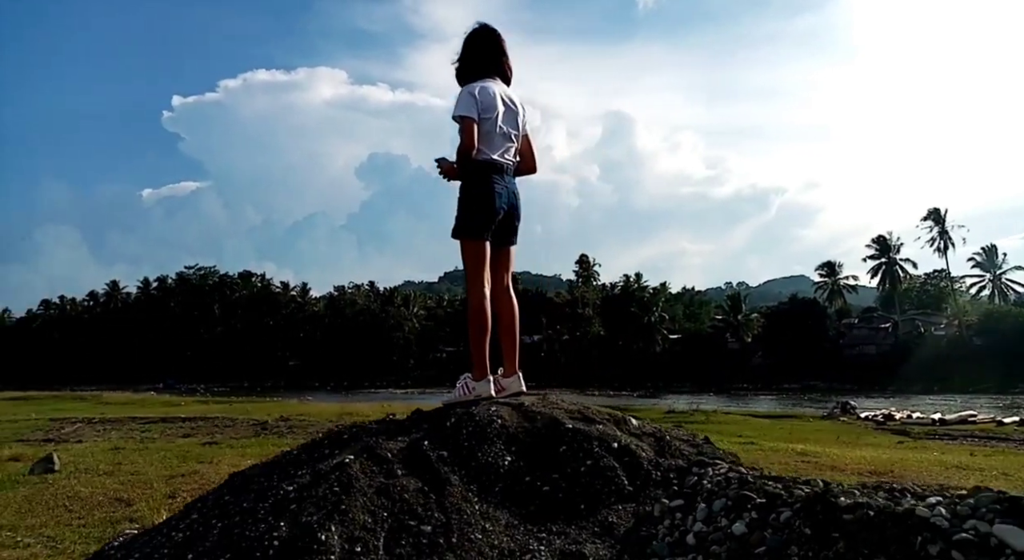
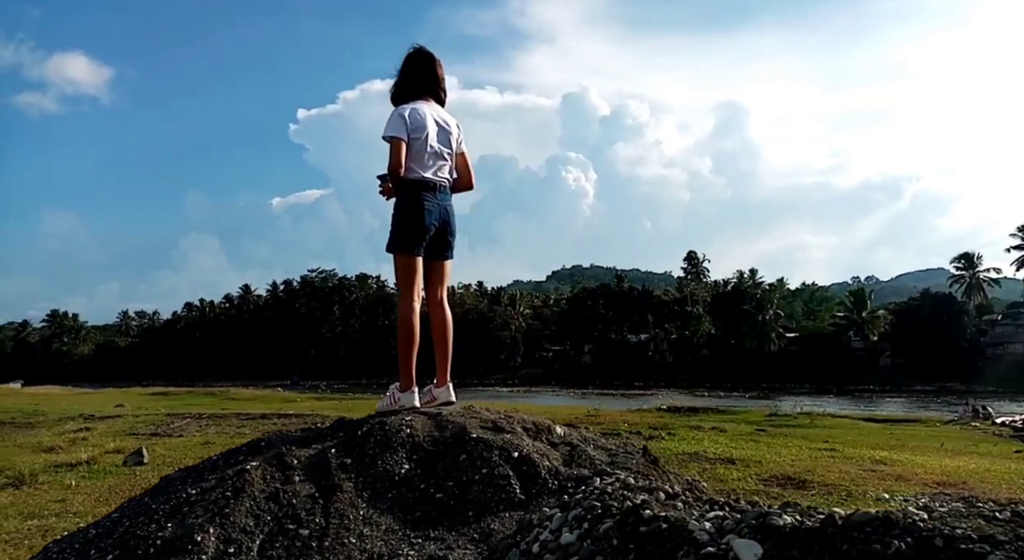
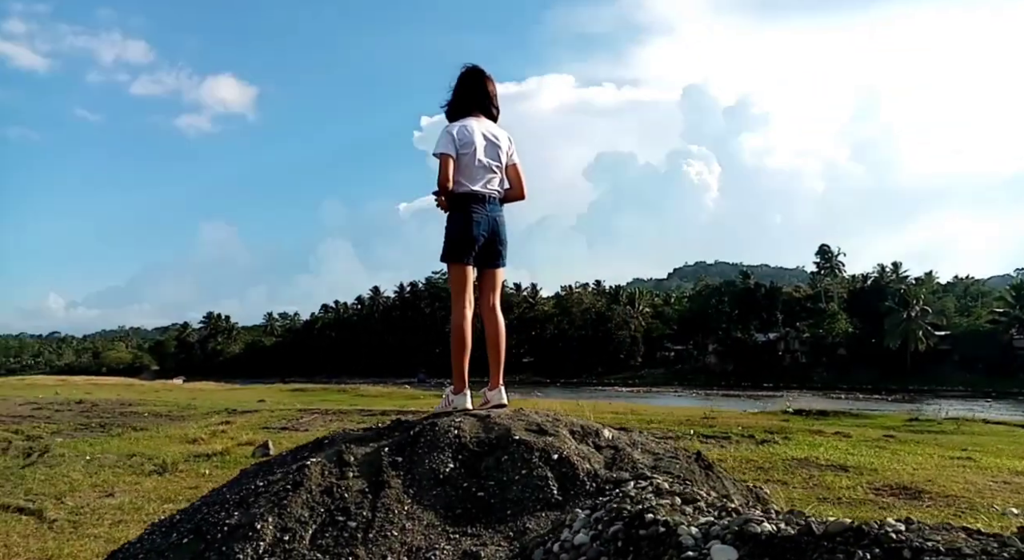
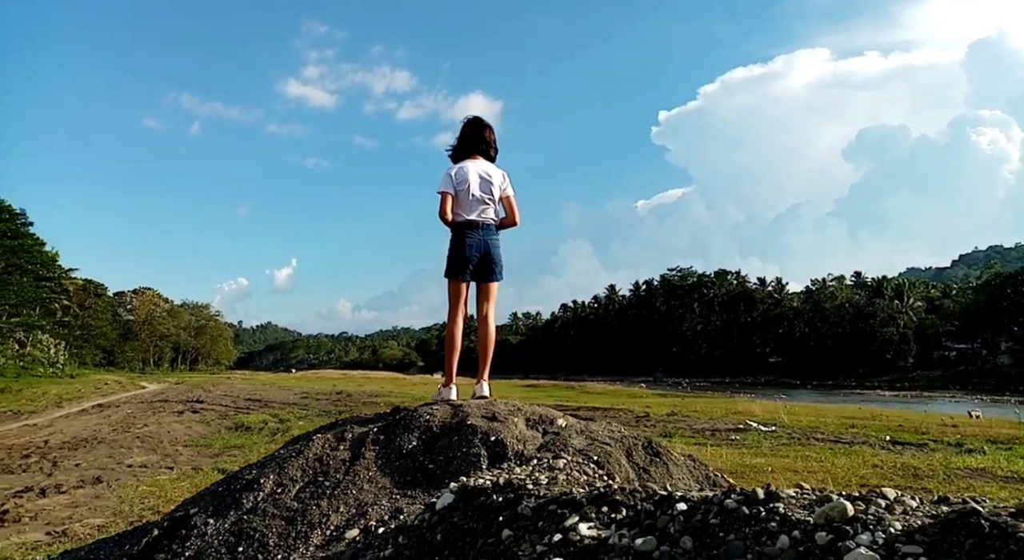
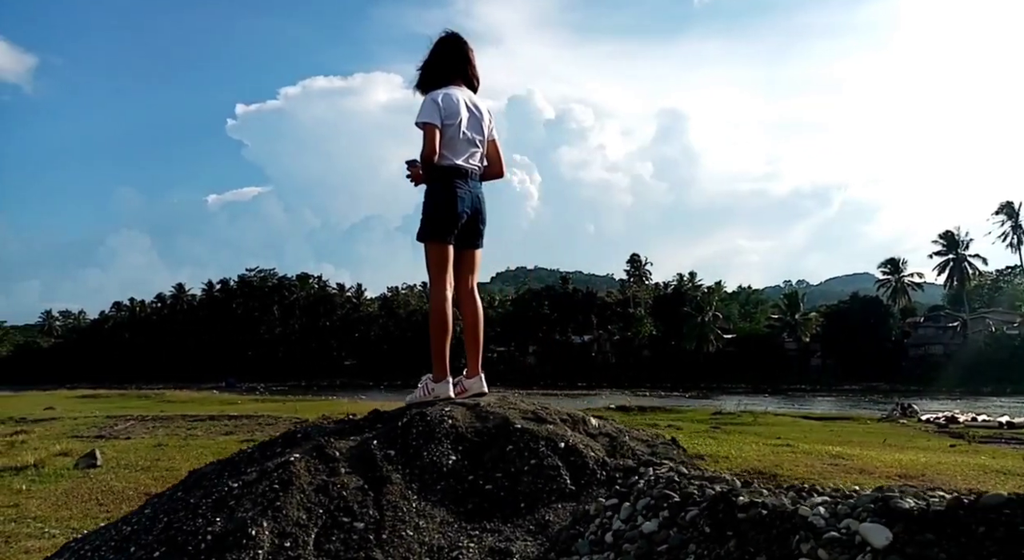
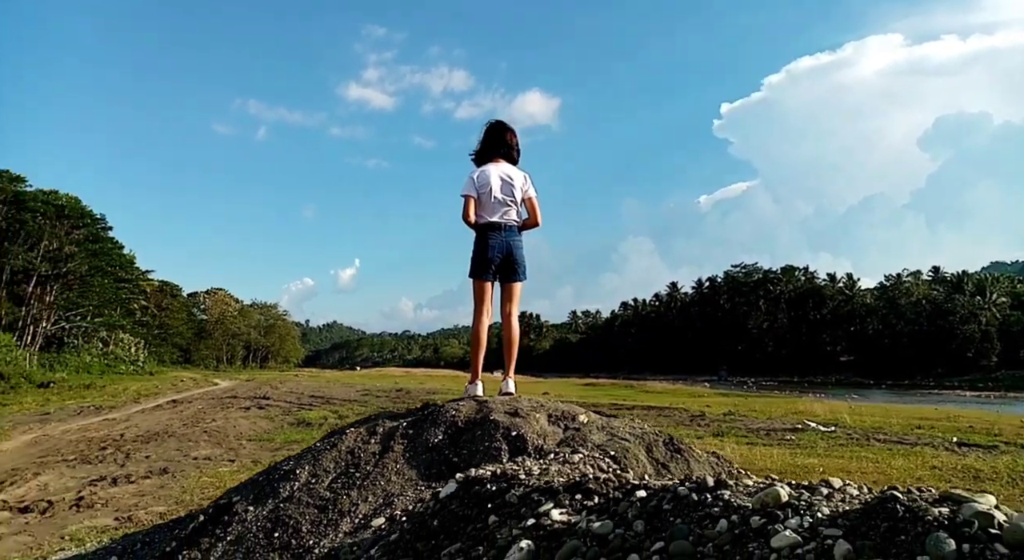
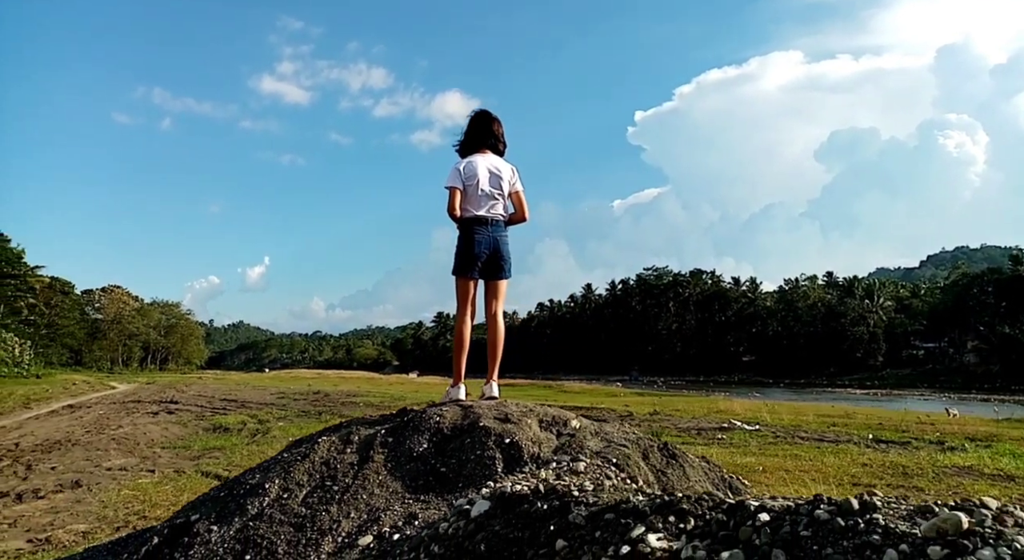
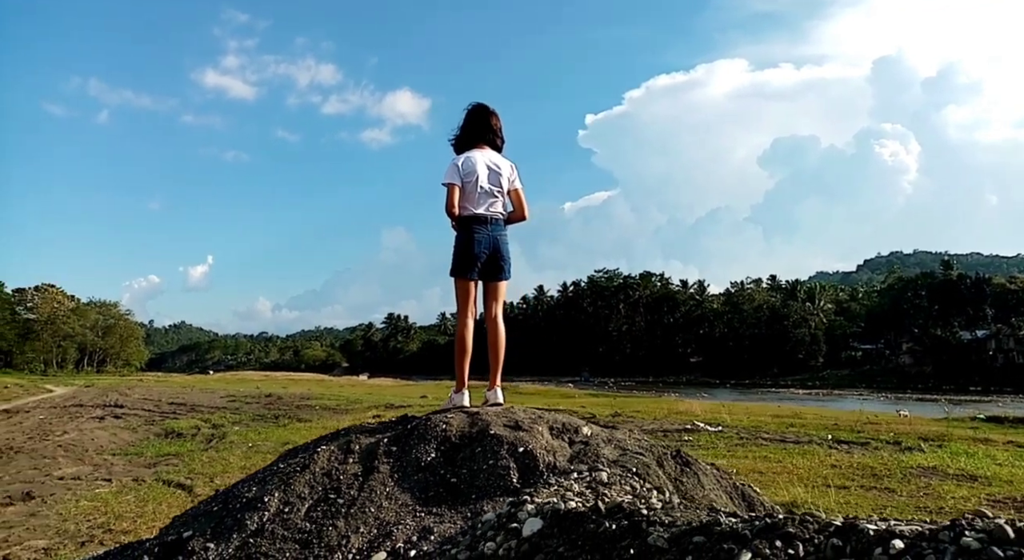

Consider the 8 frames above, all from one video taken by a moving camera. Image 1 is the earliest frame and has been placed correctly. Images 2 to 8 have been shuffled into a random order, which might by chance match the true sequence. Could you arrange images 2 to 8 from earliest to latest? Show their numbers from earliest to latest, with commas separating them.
5, 2, 3, 8, 7, 4, 6
